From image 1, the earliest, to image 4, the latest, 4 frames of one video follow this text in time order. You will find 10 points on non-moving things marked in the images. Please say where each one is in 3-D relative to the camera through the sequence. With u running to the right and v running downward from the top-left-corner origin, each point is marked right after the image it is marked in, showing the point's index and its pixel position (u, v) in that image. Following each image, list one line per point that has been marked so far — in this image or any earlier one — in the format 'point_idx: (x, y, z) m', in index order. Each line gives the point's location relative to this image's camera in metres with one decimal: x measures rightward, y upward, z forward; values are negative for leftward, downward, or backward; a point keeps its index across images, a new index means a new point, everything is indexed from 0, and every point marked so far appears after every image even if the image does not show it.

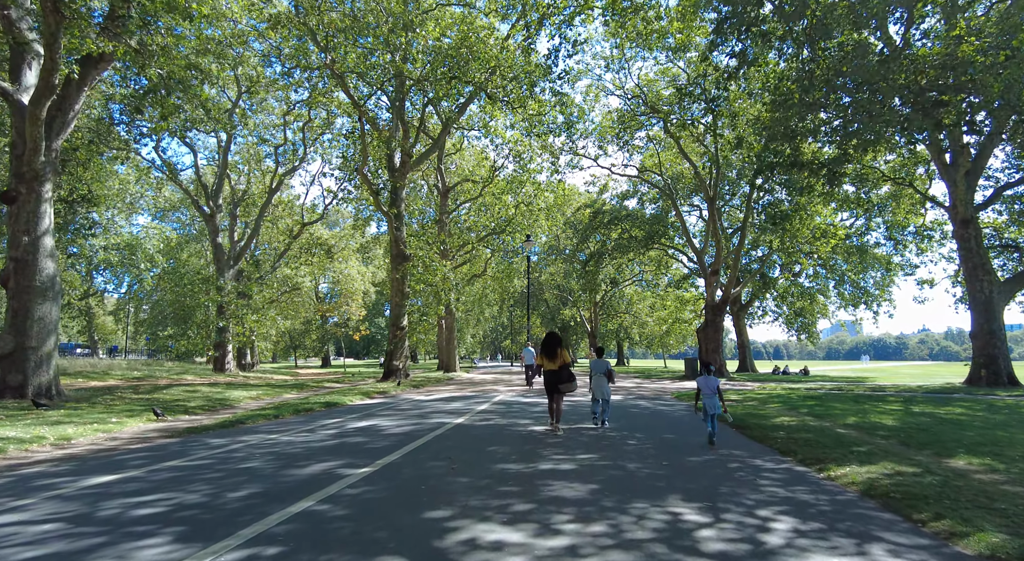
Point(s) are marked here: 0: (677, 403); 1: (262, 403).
0: (+4.2, -3.2, +16.5) m
1: (-5.9, -2.9, +15.3) m
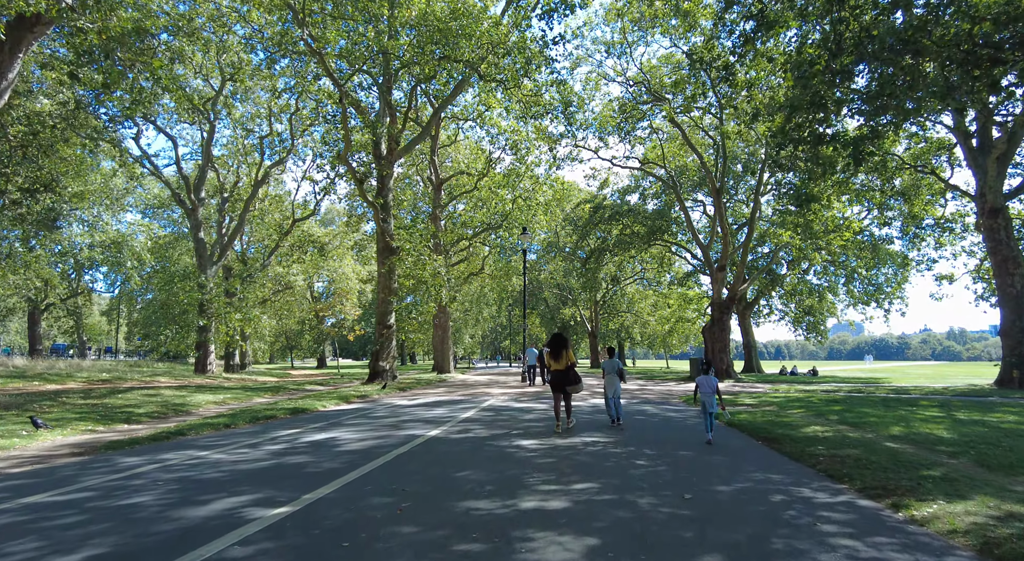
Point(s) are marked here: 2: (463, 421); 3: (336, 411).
0: (+4.0, -3.0, +14.8) m
1: (-6.1, -2.7, +13.7) m
2: (-0.8, -2.4, +10.8) m
3: (-3.8, -2.8, +13.7) m
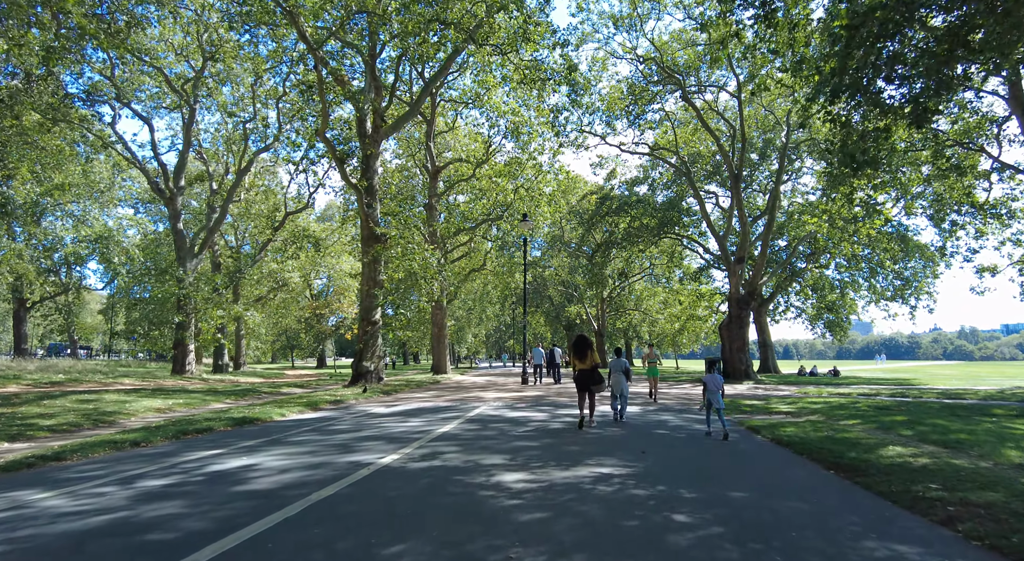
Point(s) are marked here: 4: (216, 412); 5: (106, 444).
0: (+3.9, -2.7, +12.4) m
1: (-6.3, -2.5, +11.4) m
2: (-1.0, -2.1, +8.4) m
3: (-3.9, -2.5, +11.4) m
4: (-5.9, -2.6, +12.8) m
5: (-5.1, -2.1, +8.1) m
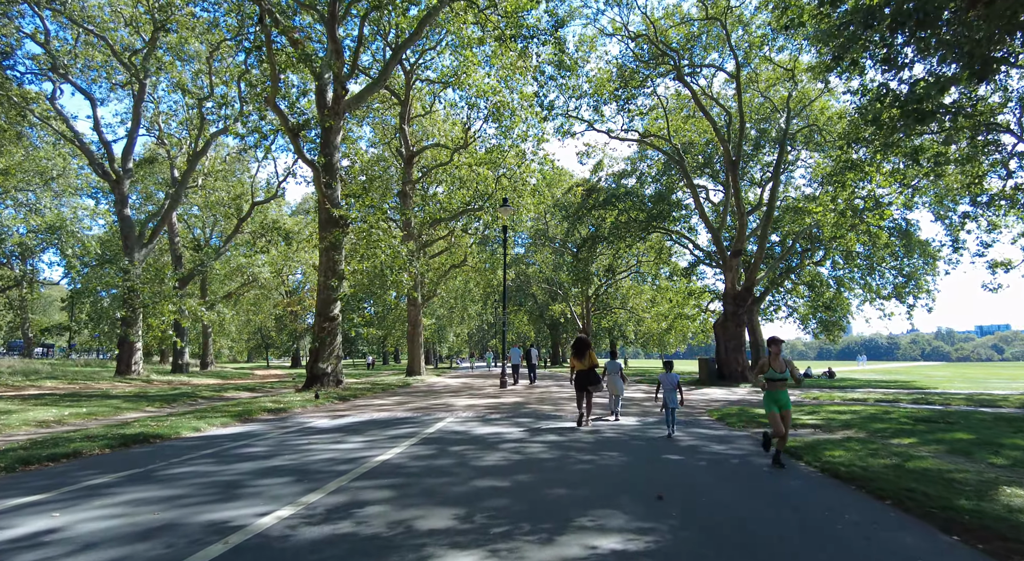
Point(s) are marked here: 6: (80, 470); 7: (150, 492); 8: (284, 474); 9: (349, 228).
0: (+3.4, -2.4, +10.2) m
1: (-6.7, -2.2, +8.8) m
2: (-1.3, -1.8, +6.0) m
3: (-4.3, -2.2, +8.9) m
4: (-6.4, -2.3, +10.3) m
5: (-5.5, -1.8, +5.6) m
6: (-4.4, -1.9, +6.6) m
7: (-3.1, -1.8, +5.4) m
8: (-2.2, -1.8, +6.1) m
9: (-5.0, +1.6, +19.9) m
